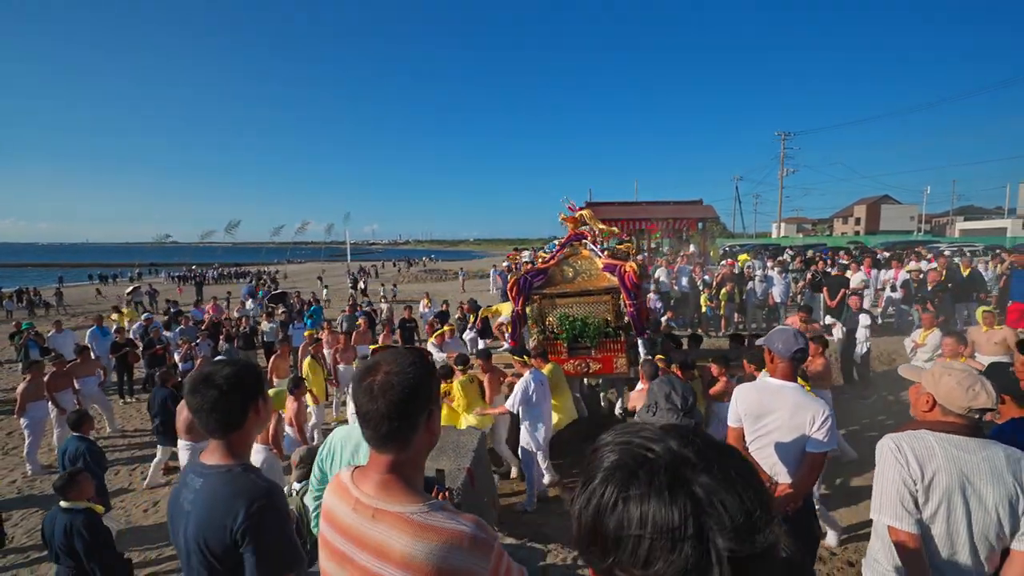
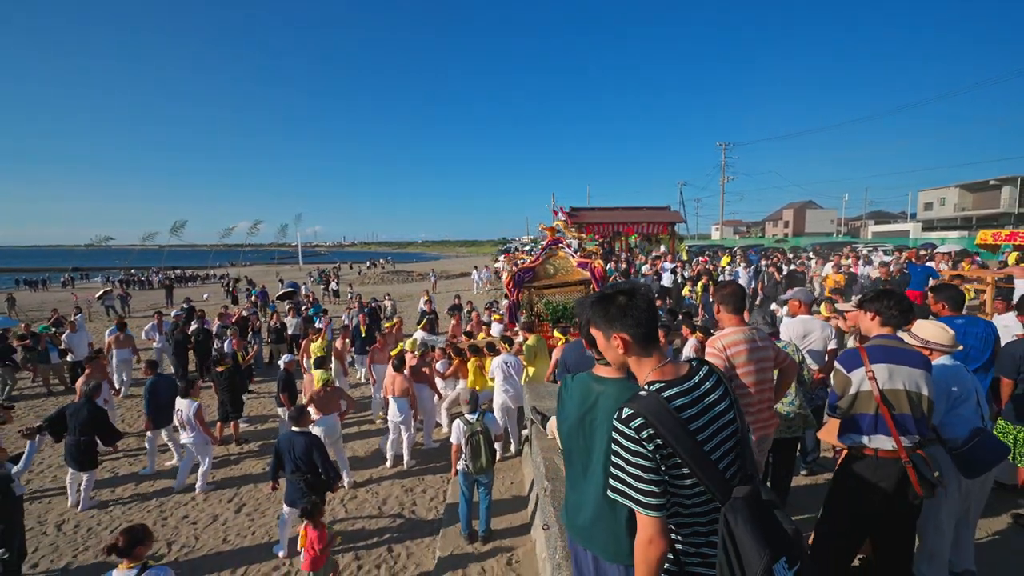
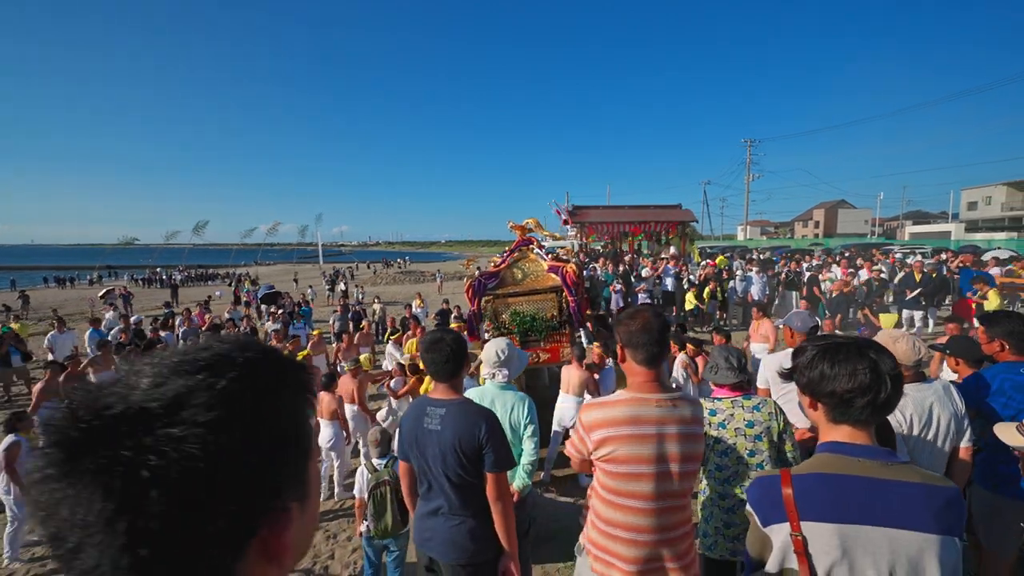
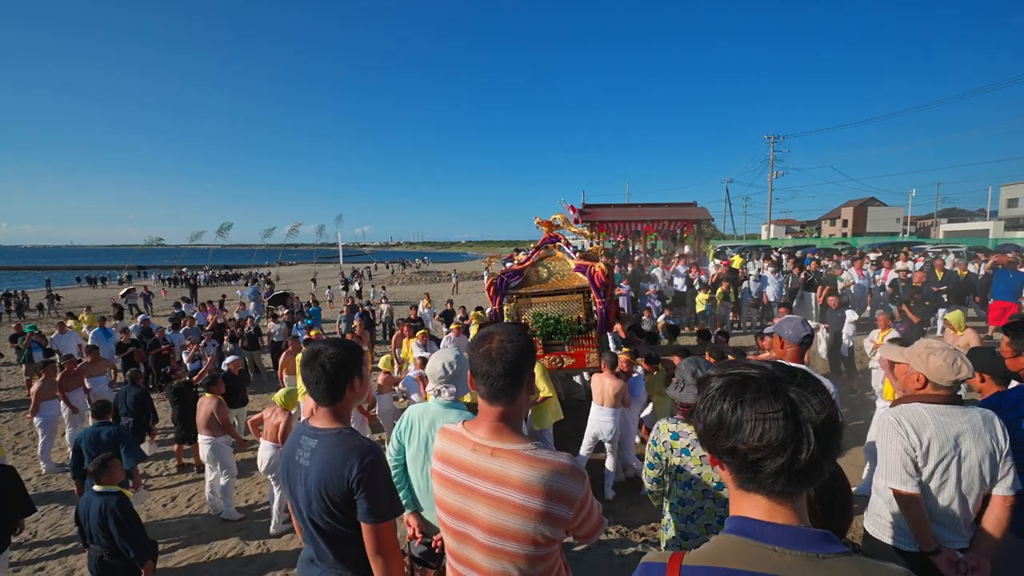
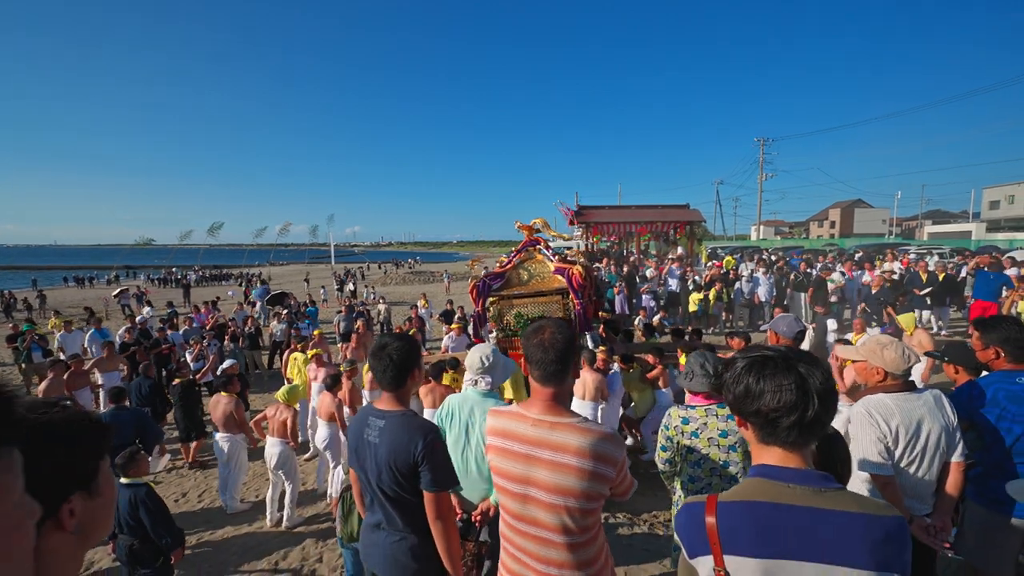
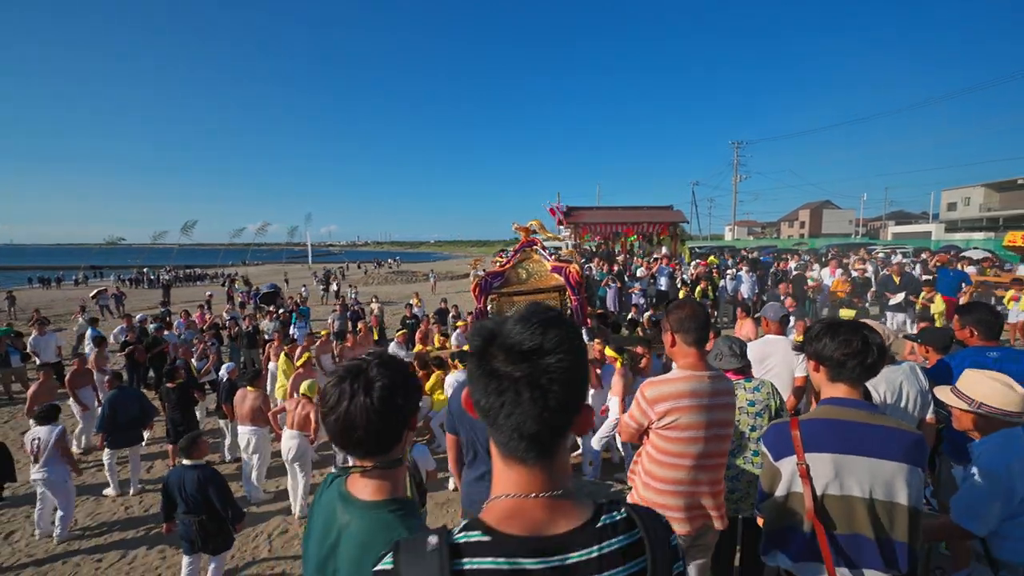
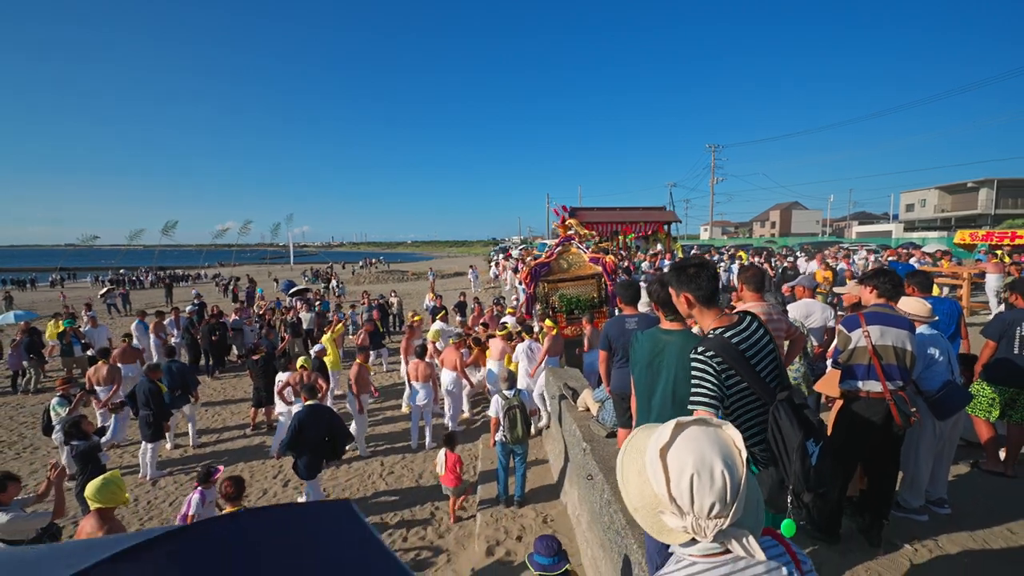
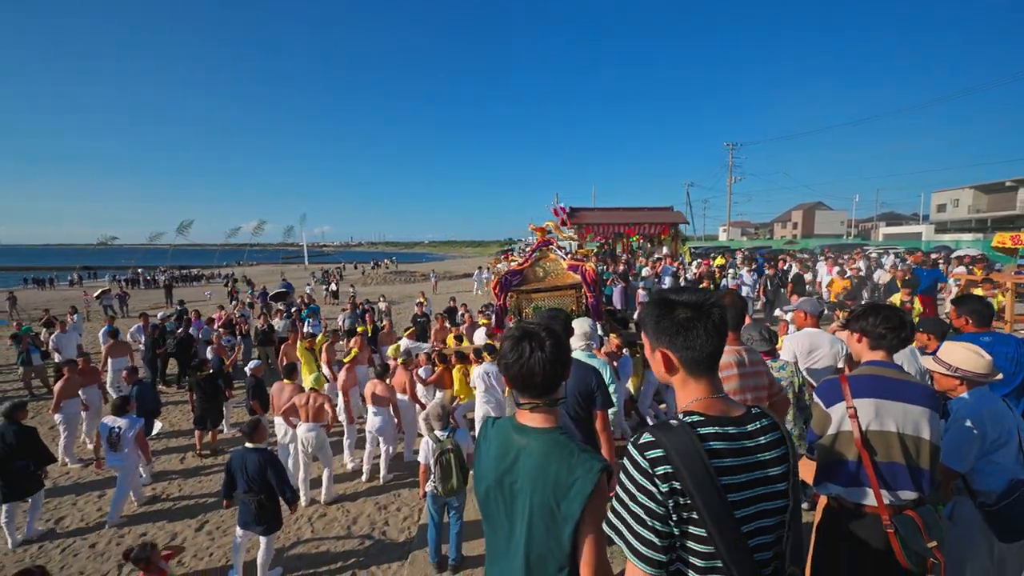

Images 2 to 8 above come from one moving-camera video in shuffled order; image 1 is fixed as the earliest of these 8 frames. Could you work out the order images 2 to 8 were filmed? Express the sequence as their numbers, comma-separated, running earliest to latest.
4, 5, 3, 6, 8, 2, 7
